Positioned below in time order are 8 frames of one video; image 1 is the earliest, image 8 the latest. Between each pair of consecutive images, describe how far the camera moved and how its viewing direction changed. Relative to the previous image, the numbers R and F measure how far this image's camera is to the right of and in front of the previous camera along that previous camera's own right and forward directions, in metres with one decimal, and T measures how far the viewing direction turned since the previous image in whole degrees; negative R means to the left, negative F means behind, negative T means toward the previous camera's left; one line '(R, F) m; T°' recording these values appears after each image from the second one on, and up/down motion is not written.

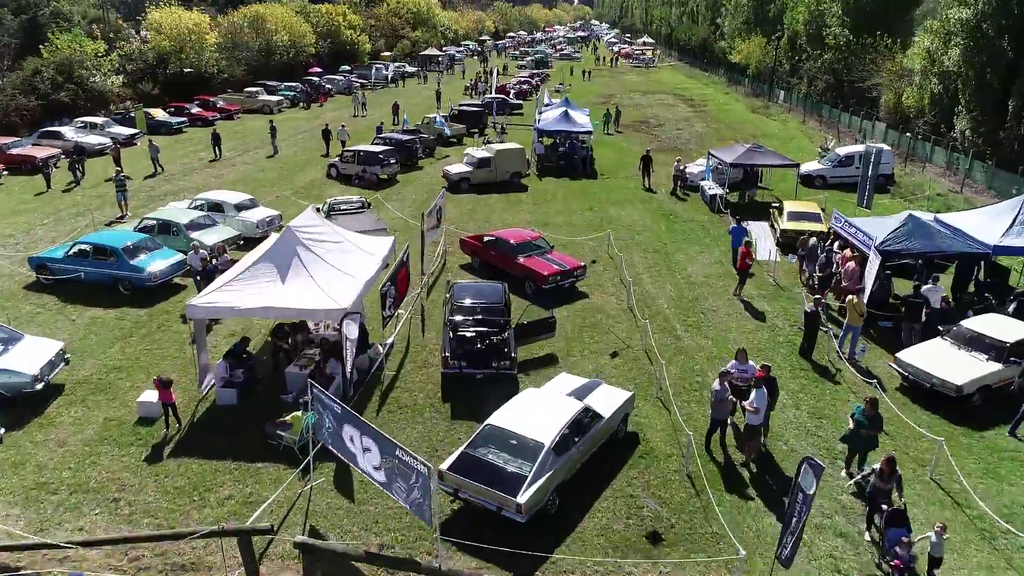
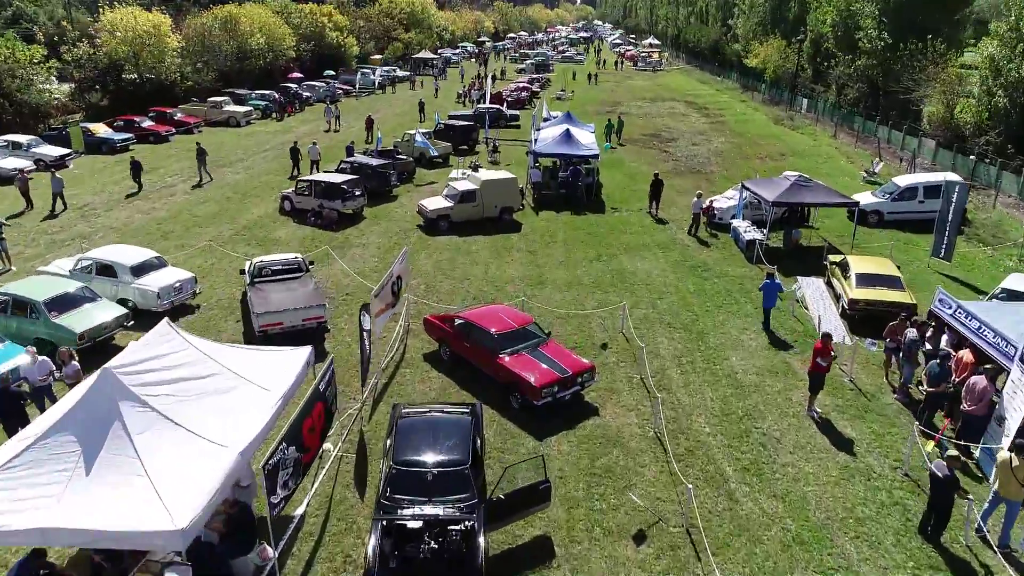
(+0.4, +4.9) m; 0°
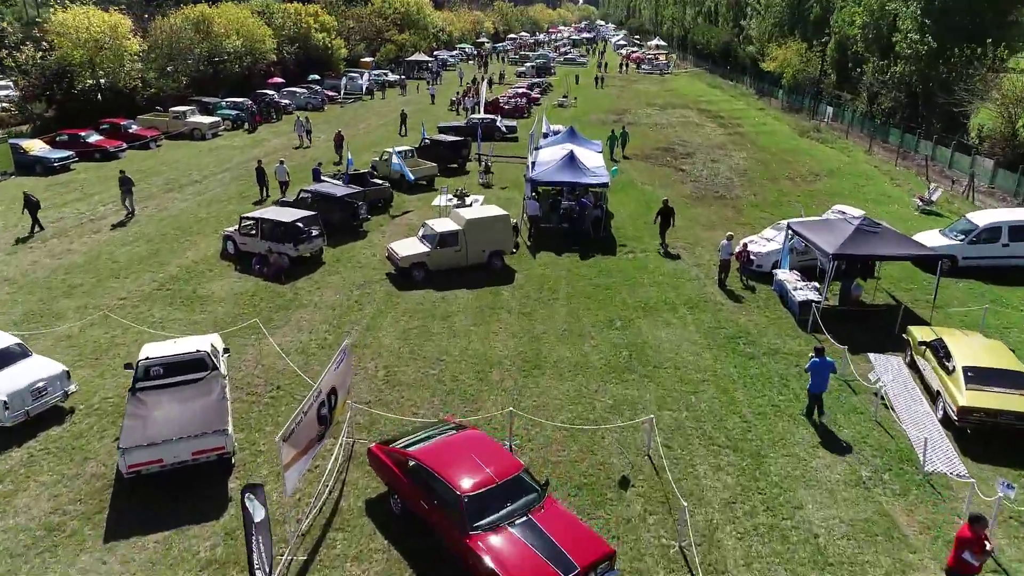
(+0.3, +4.3) m; 0°
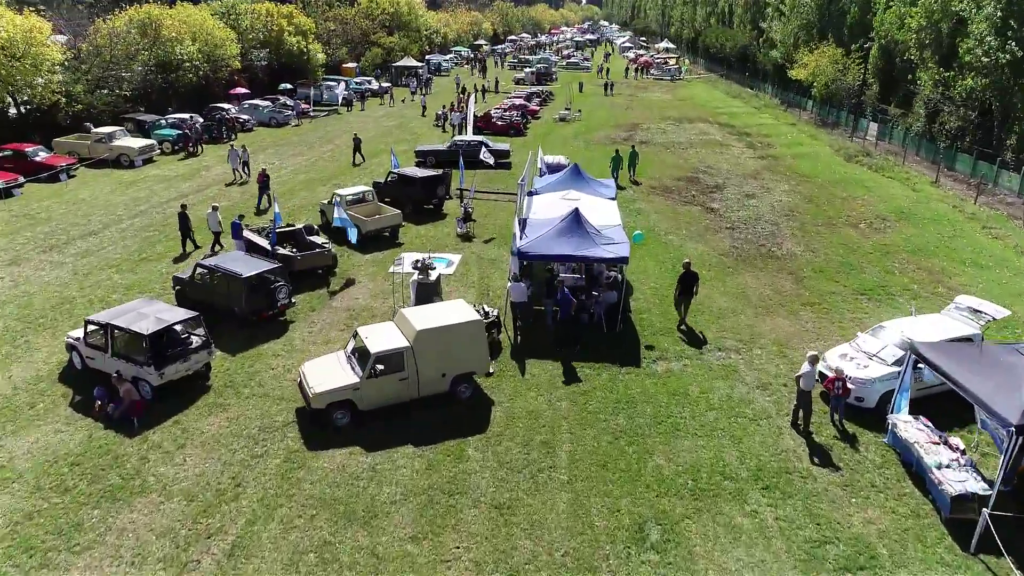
(+0.5, +6.3) m; 0°
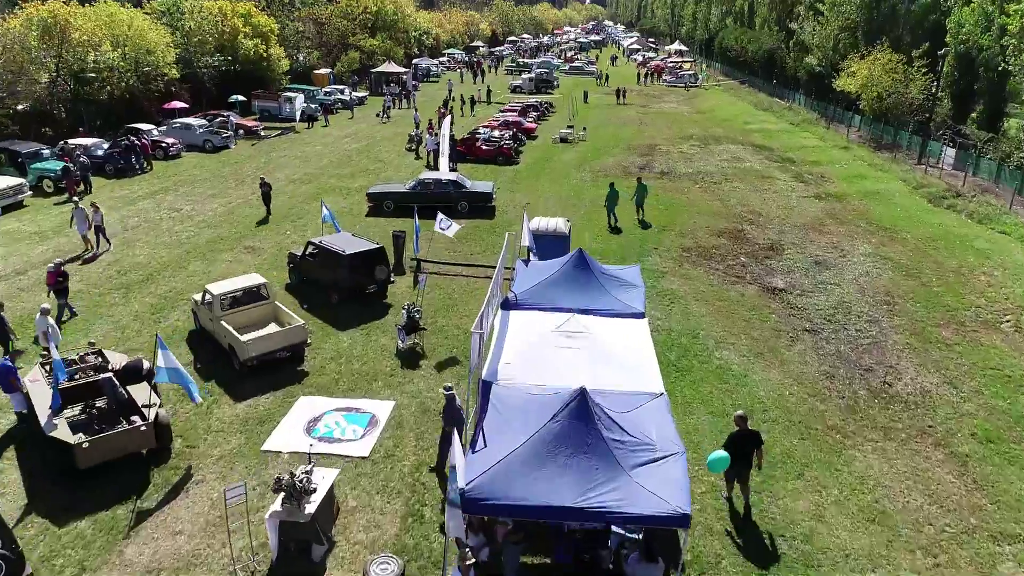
(+0.7, +7.9) m; 0°
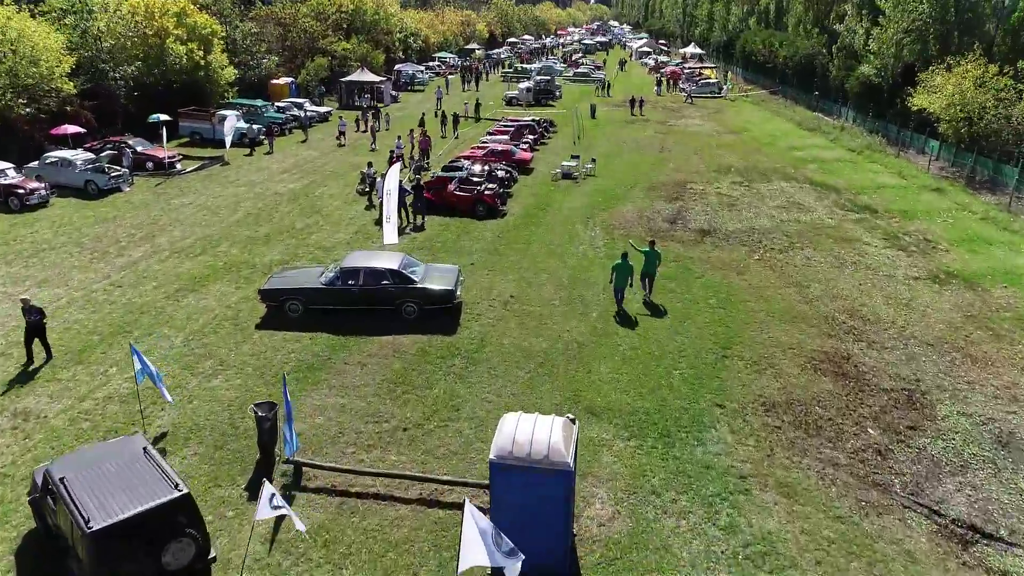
(+0.7, +8.7) m; 0°
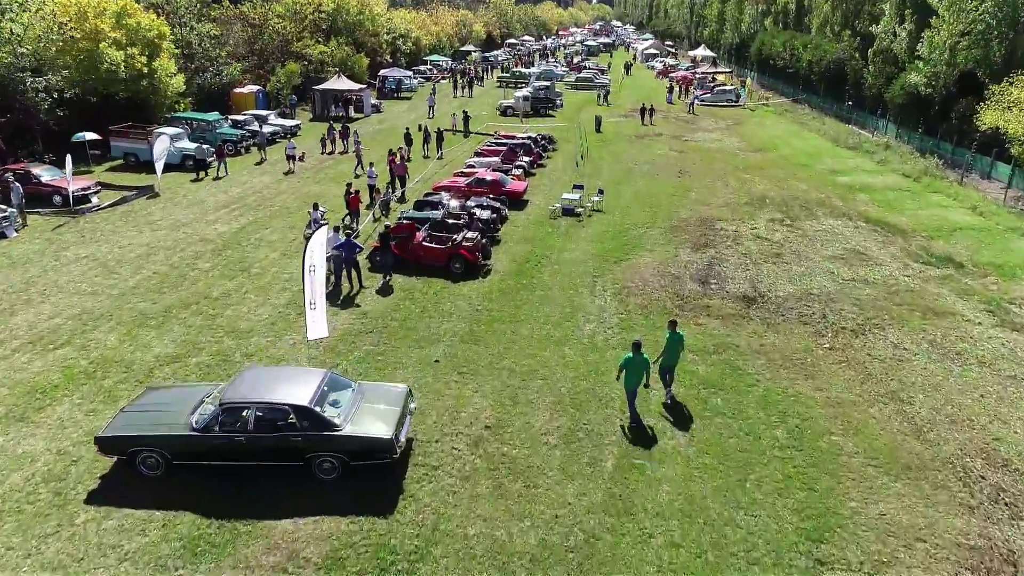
(+0.5, +5.5) m; 0°
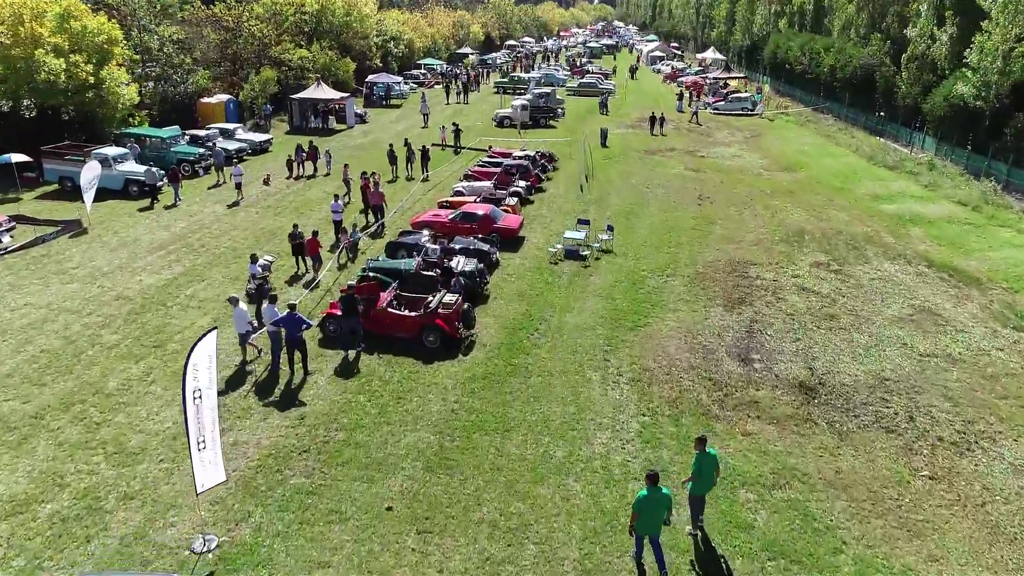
(+0.3, +4.1) m; 0°
